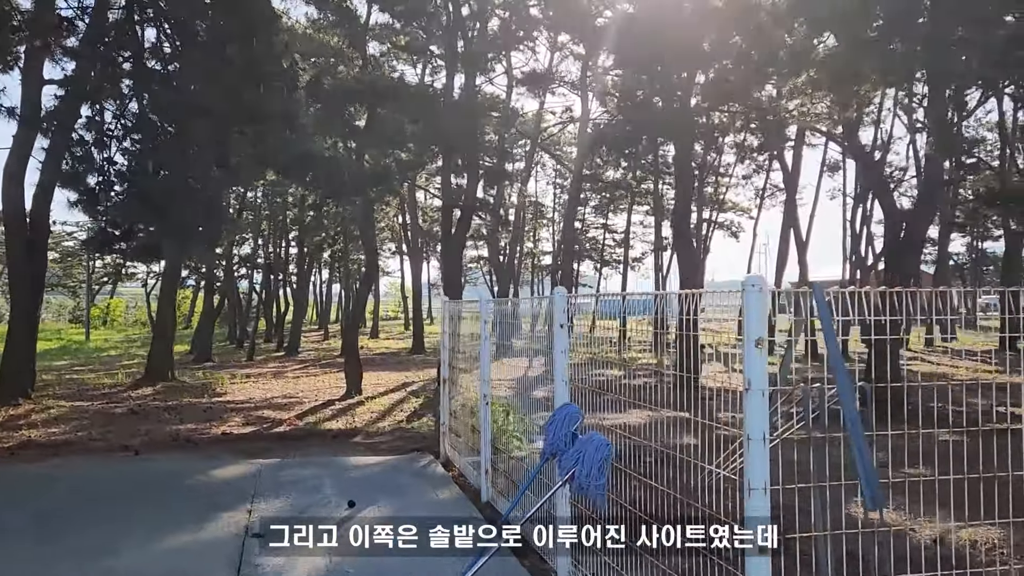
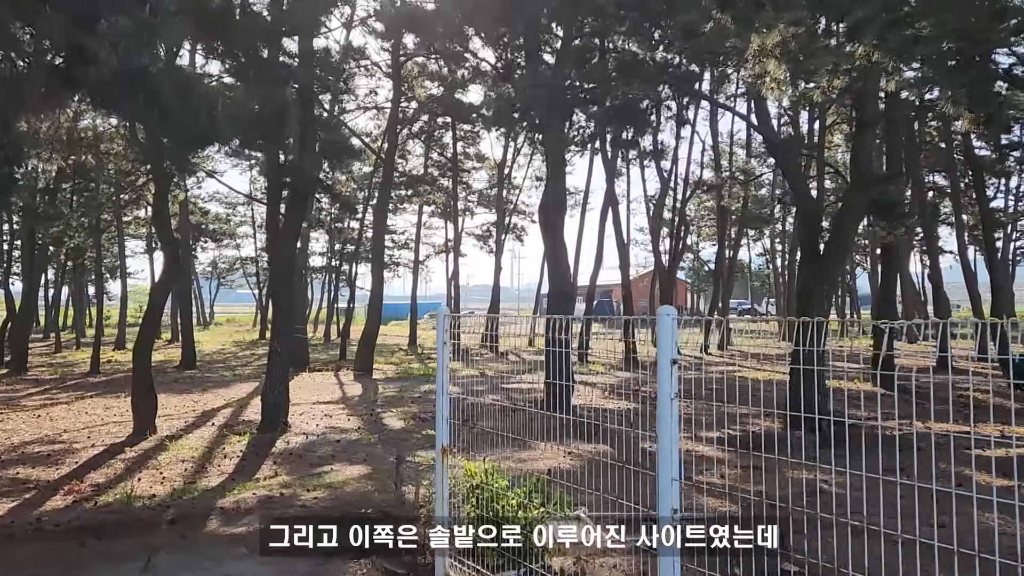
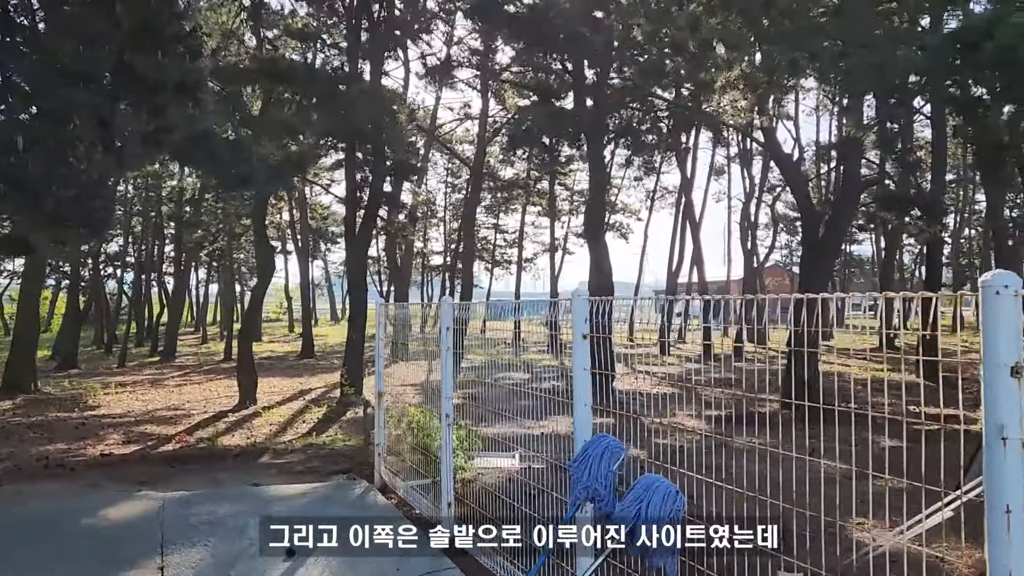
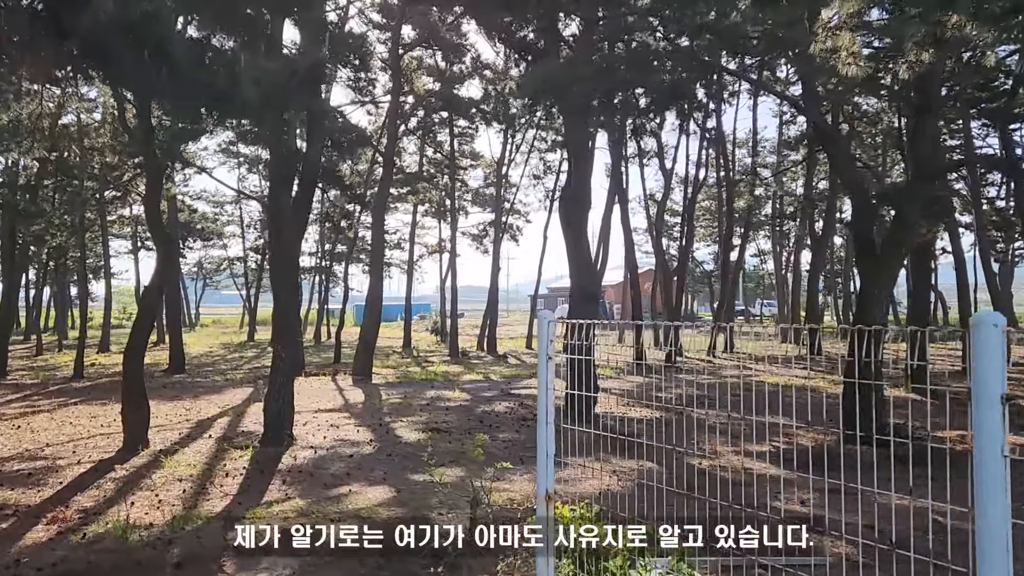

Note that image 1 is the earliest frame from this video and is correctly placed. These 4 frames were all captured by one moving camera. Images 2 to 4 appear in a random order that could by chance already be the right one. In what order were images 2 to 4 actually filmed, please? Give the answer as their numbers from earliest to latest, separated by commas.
3, 2, 4
